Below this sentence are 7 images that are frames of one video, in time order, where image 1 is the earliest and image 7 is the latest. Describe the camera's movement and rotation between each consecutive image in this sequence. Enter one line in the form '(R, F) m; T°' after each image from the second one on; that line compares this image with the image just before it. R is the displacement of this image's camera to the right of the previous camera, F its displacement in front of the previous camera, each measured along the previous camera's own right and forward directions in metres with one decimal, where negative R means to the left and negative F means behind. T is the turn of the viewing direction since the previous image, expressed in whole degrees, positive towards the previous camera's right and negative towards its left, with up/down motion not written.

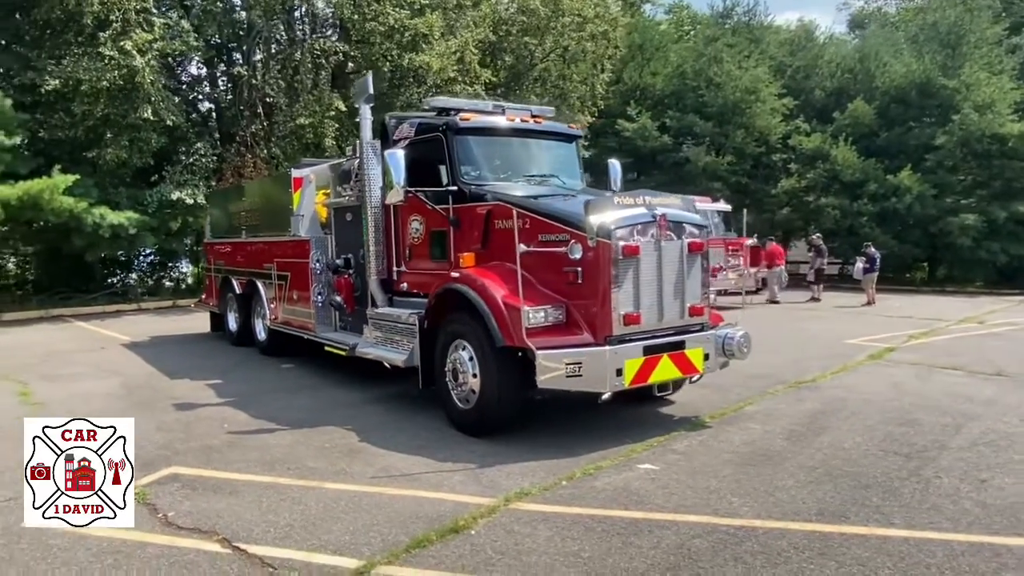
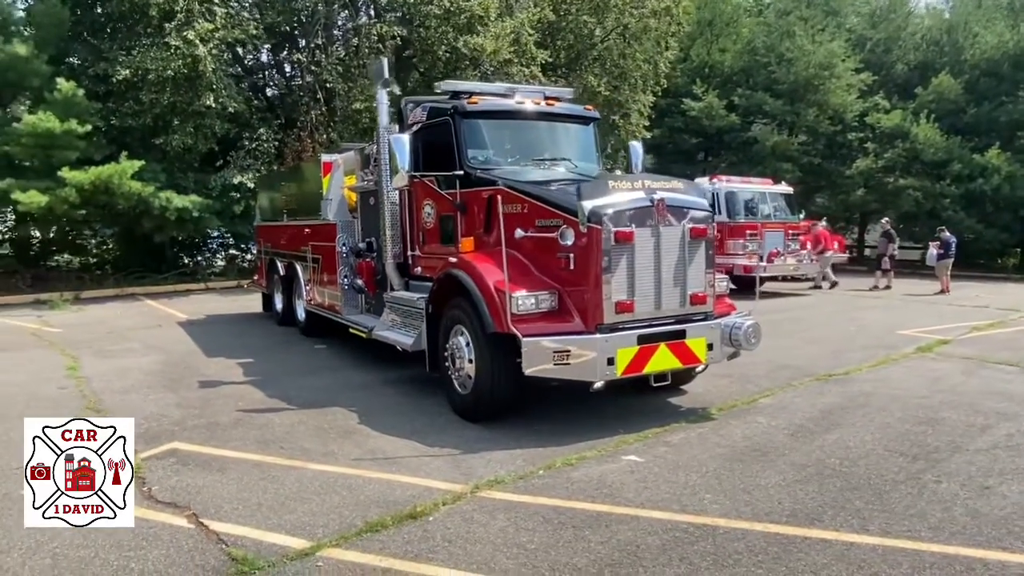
(+0.8, +0.1) m; -6°
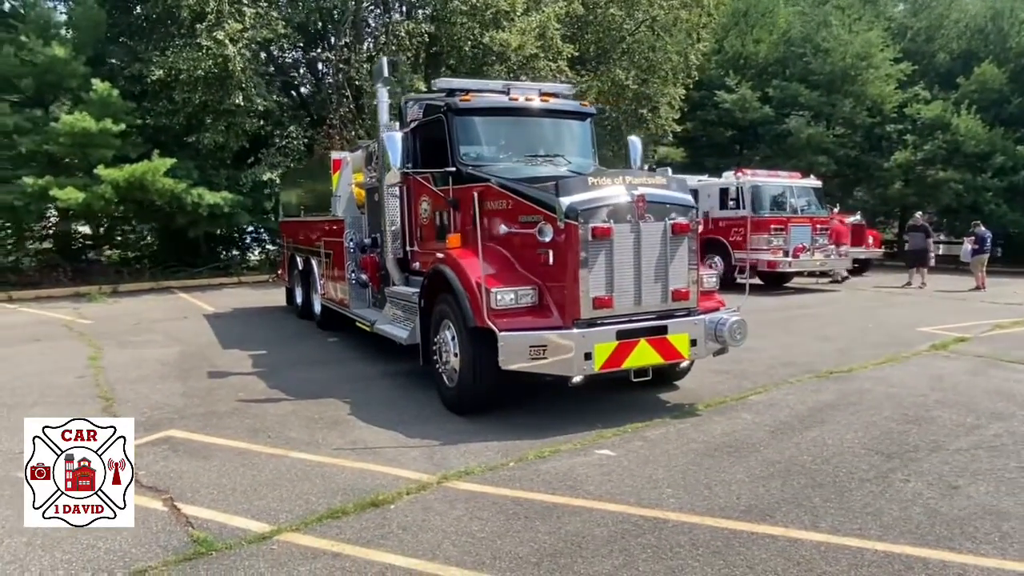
(+0.6, -0.1) m; -4°
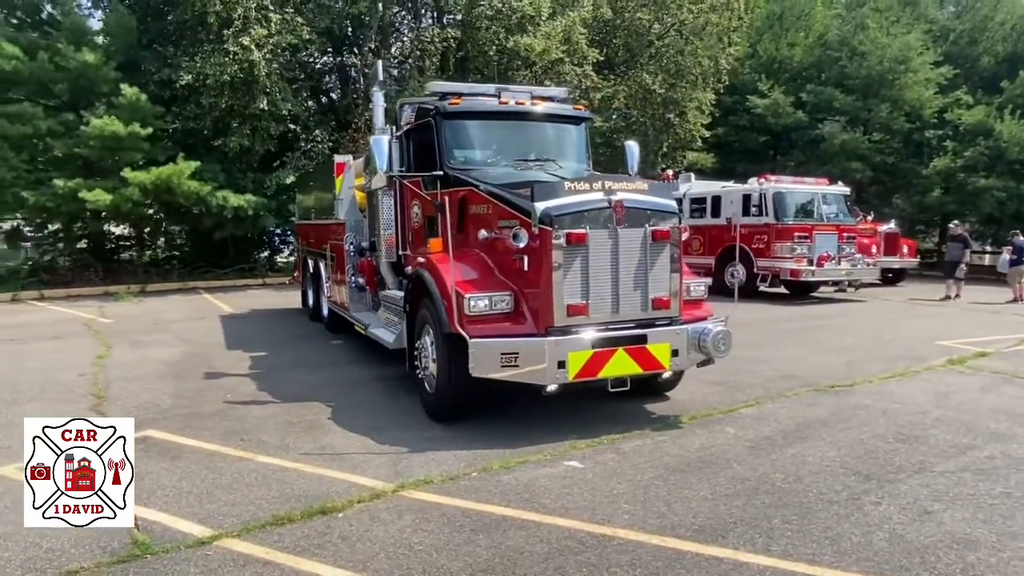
(+0.6, +0.1) m; -3°
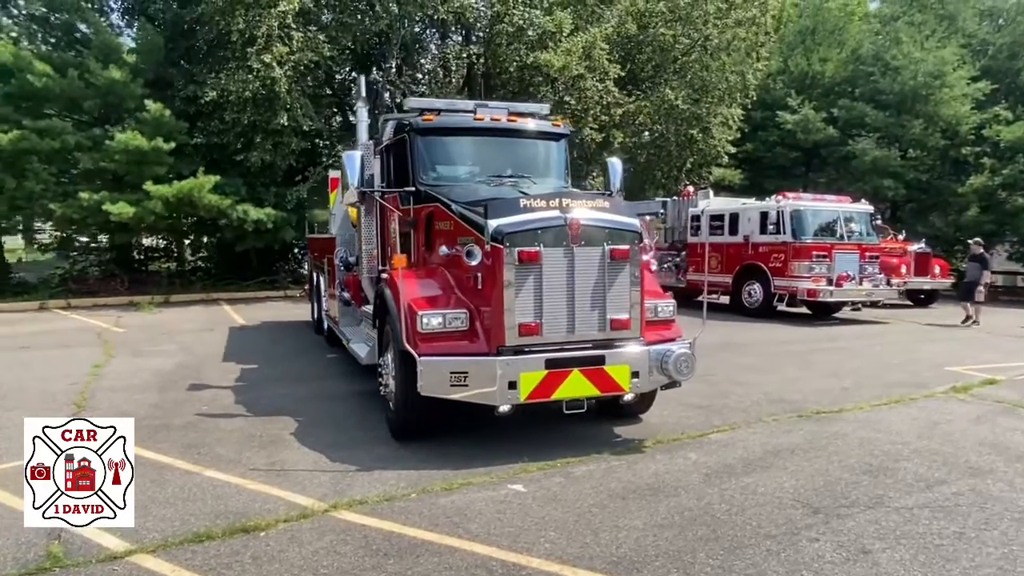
(+0.7, +0.1) m; -4°
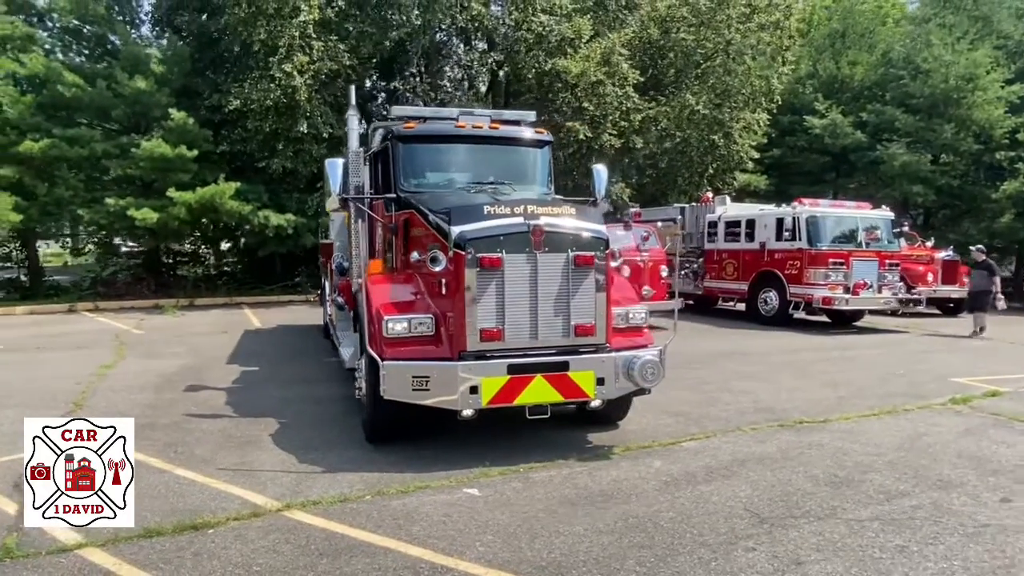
(+0.6, 0.0) m; -3°
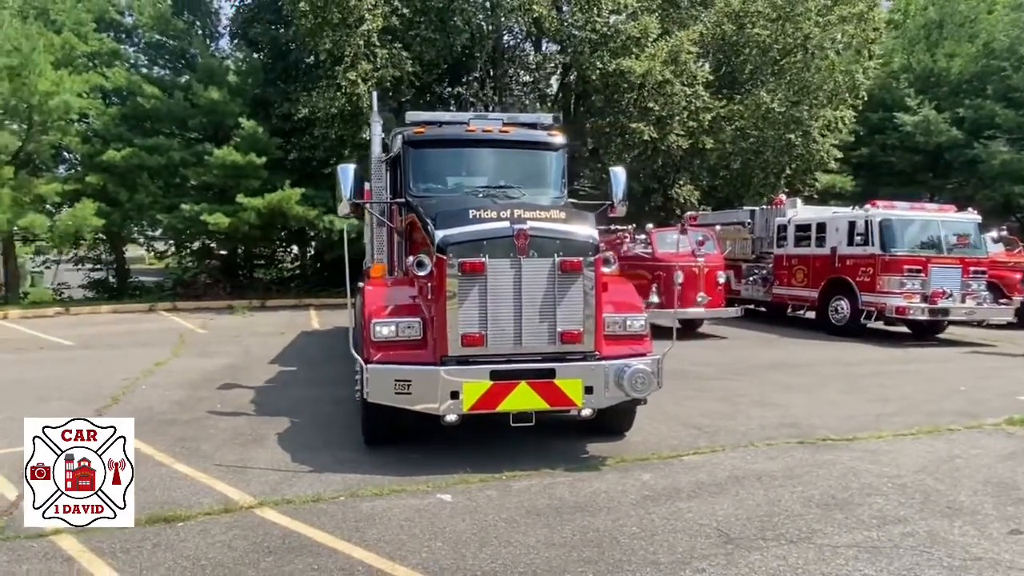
(+0.9, +0.2) m; -8°
